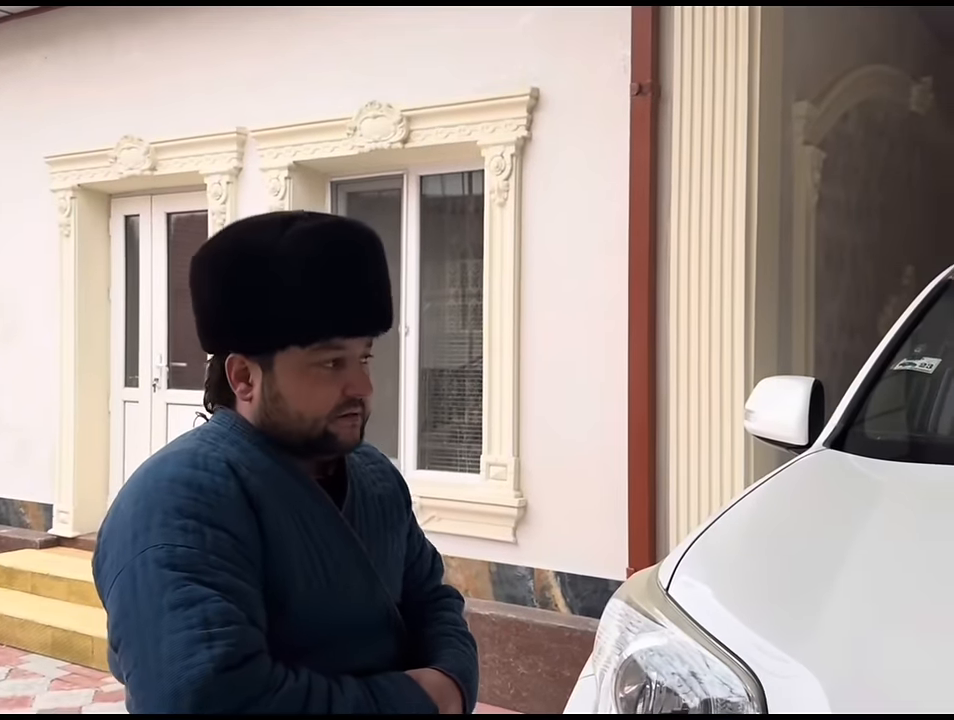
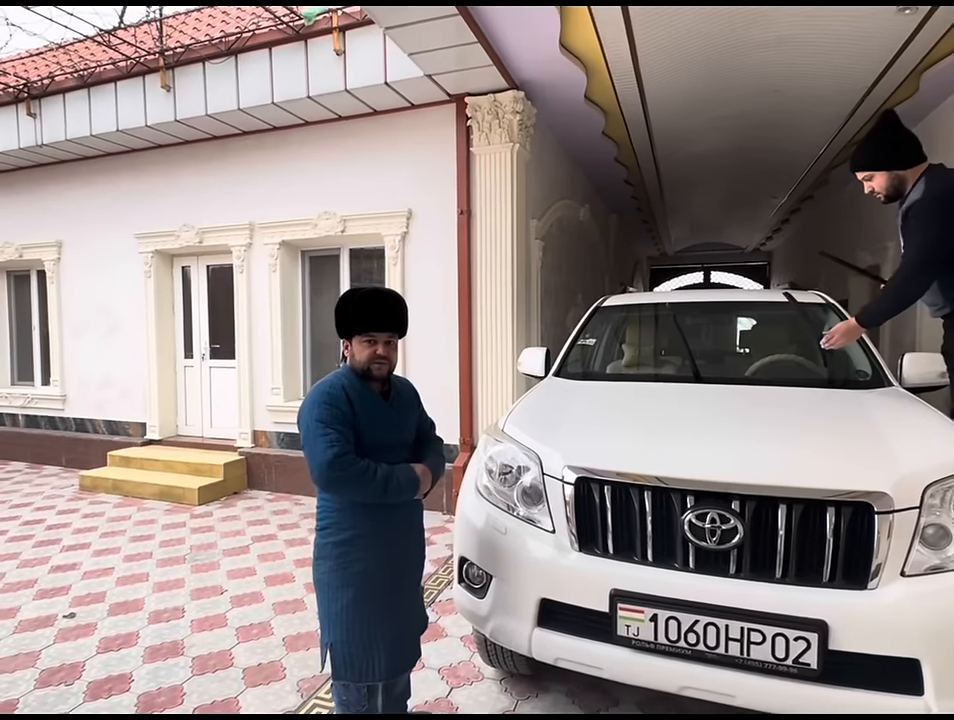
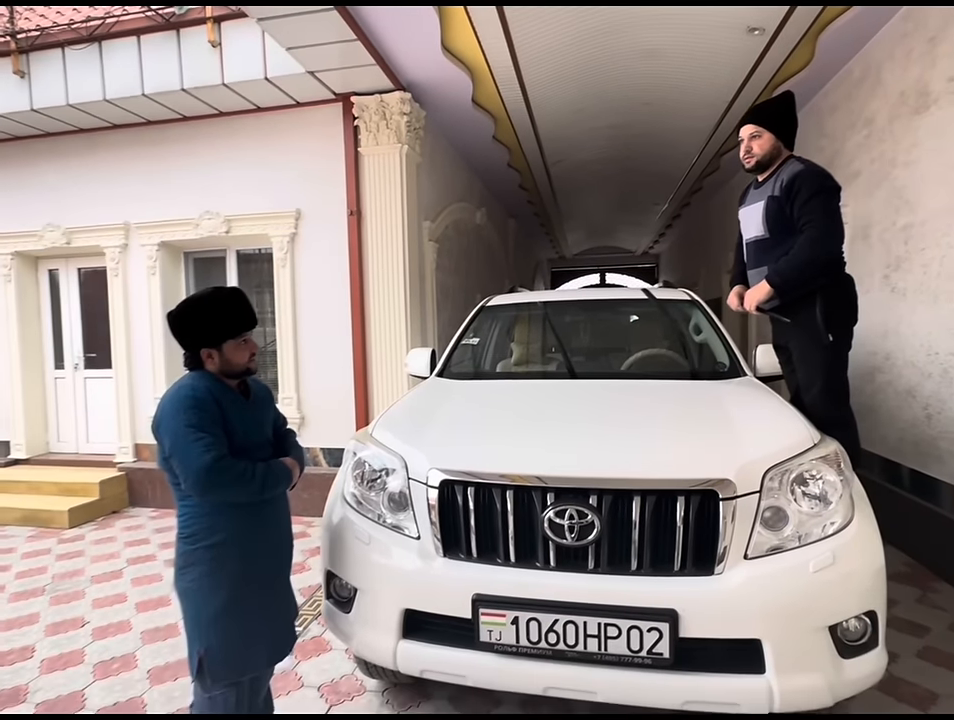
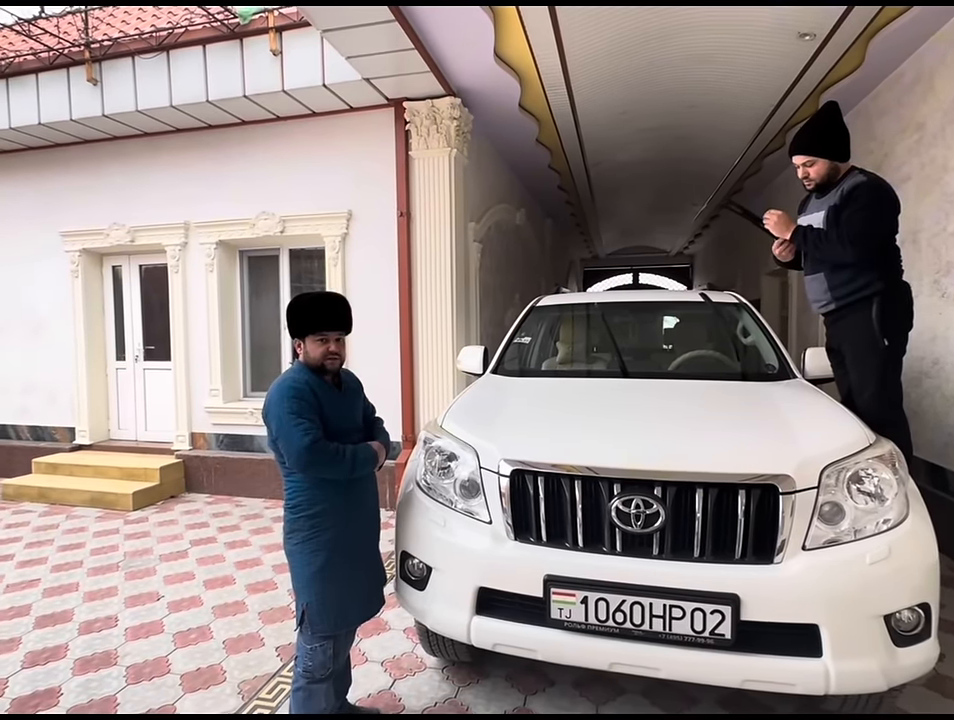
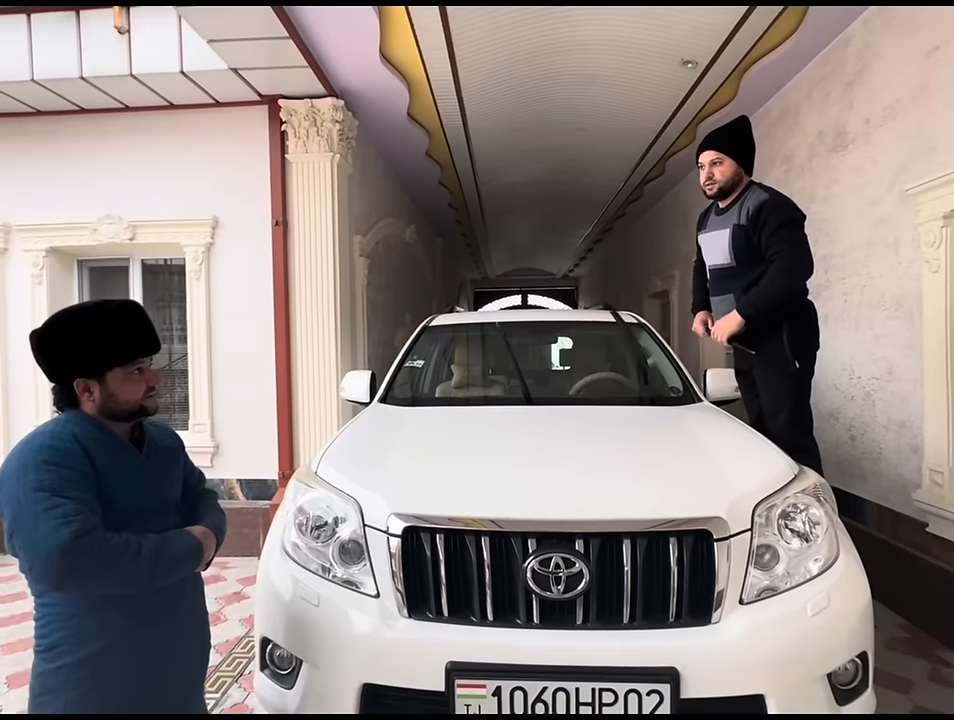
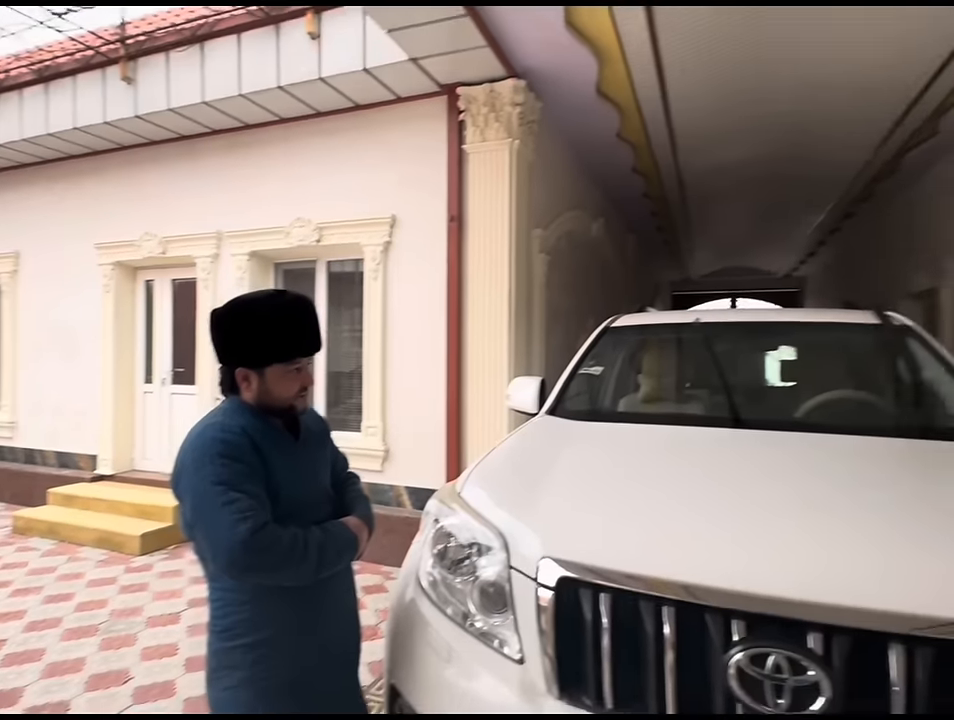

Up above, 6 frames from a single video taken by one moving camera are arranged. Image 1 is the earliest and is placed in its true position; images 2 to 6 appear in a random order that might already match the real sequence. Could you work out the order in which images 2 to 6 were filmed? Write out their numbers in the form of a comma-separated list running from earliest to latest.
6, 5, 3, 4, 2
